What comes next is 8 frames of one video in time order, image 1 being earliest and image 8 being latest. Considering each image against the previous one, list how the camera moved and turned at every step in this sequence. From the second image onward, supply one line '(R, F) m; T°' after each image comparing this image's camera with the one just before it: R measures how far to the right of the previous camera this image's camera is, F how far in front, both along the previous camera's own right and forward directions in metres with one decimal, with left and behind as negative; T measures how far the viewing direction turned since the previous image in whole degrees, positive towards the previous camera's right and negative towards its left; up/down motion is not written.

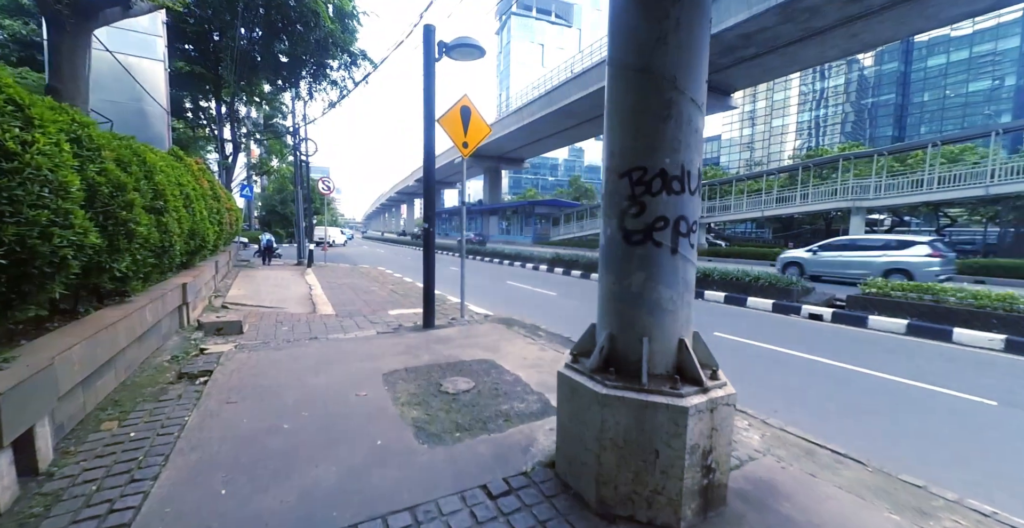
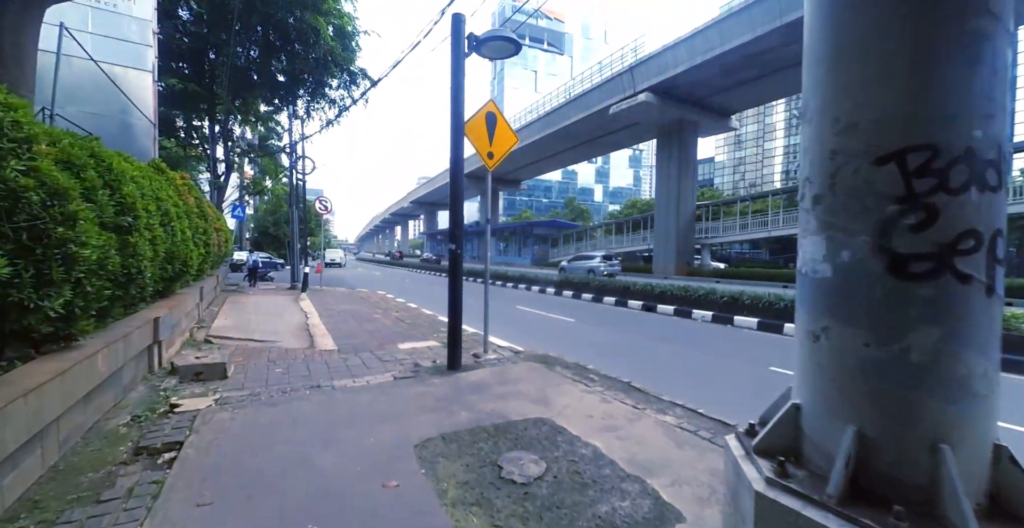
(-0.5, +0.8) m; +1°
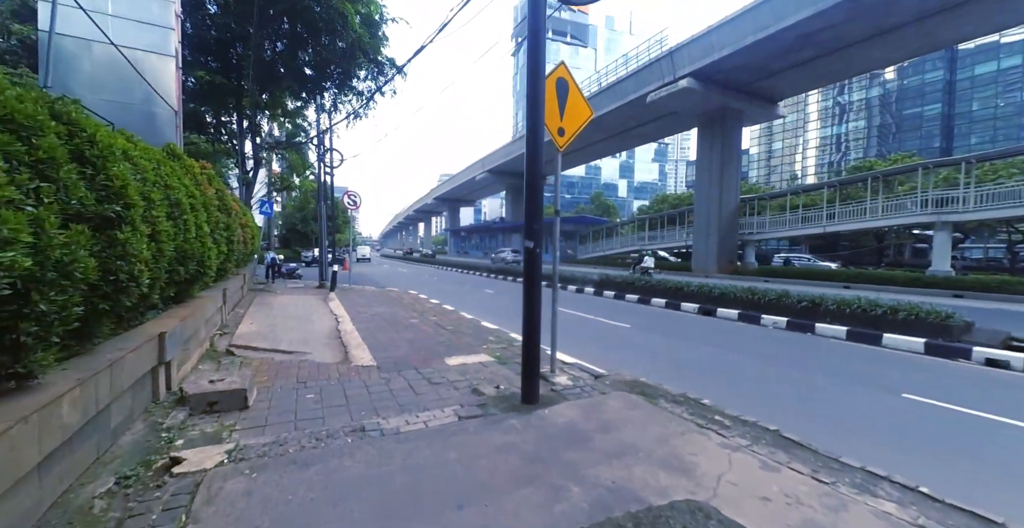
(-0.5, +0.9) m; -3°
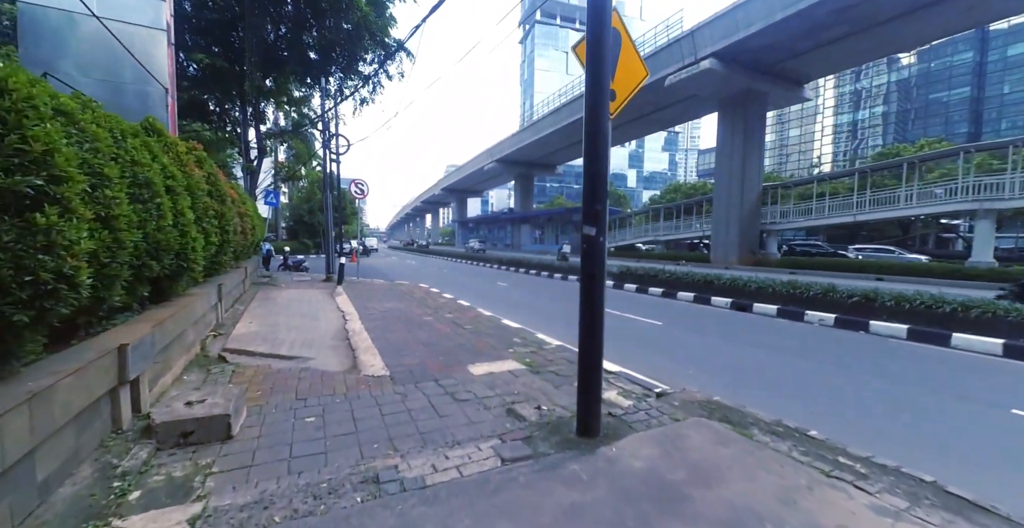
(-0.3, +0.7) m; -1°
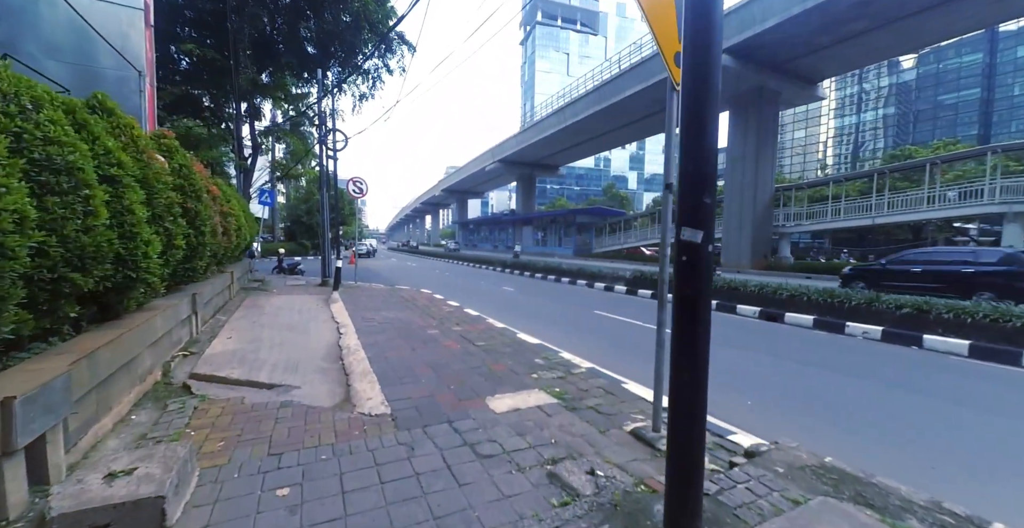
(-0.2, +0.8) m; 0°
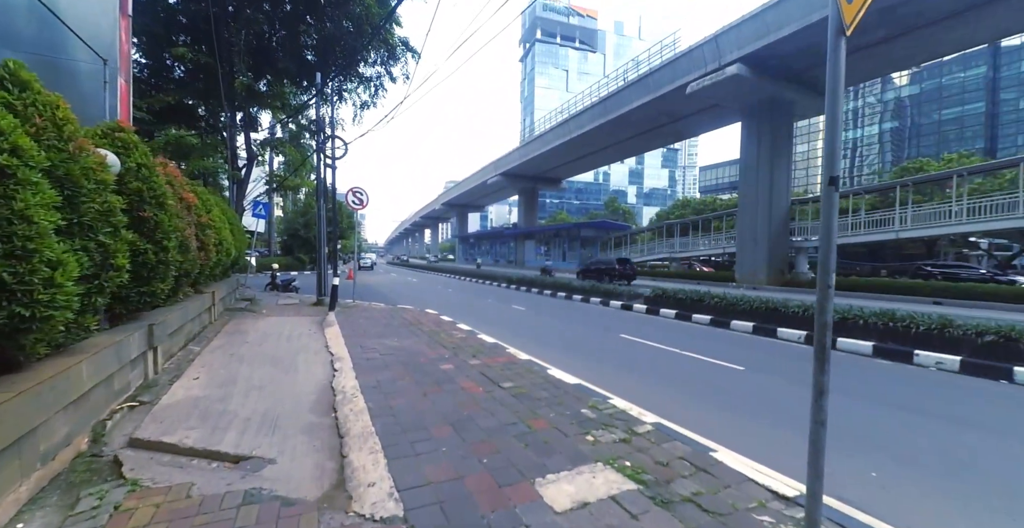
(-0.3, +1.0) m; 0°
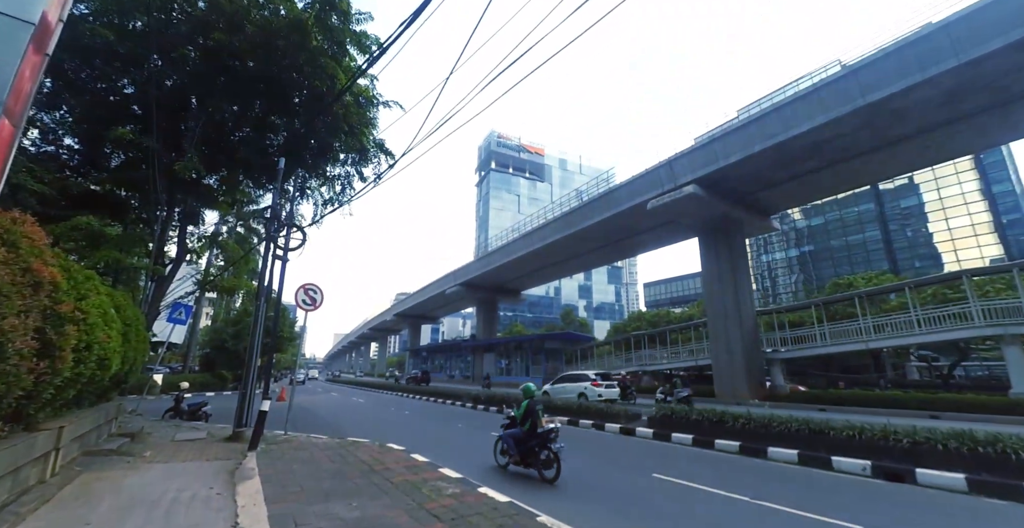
(-0.7, +1.8) m; +7°
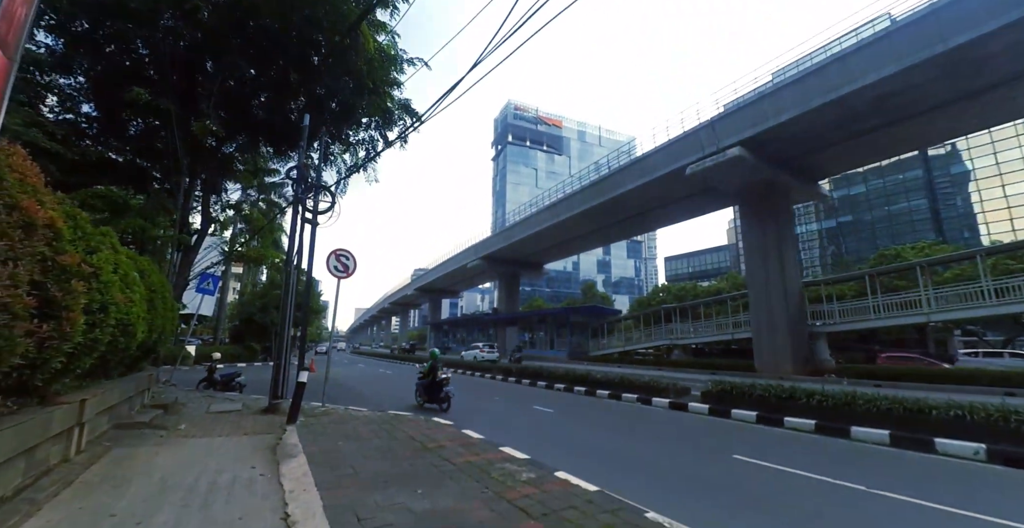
(-0.6, +0.8) m; -2°
